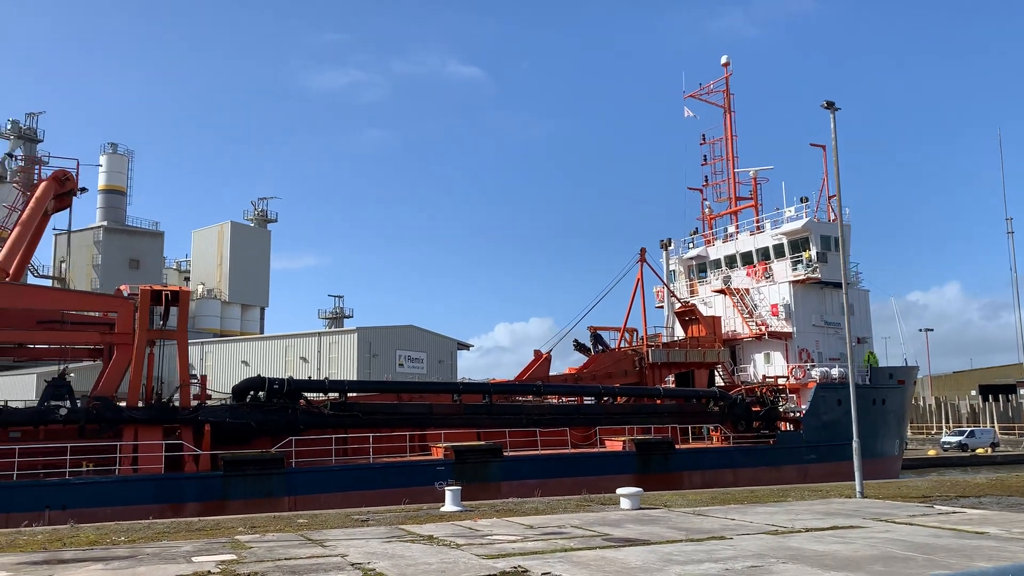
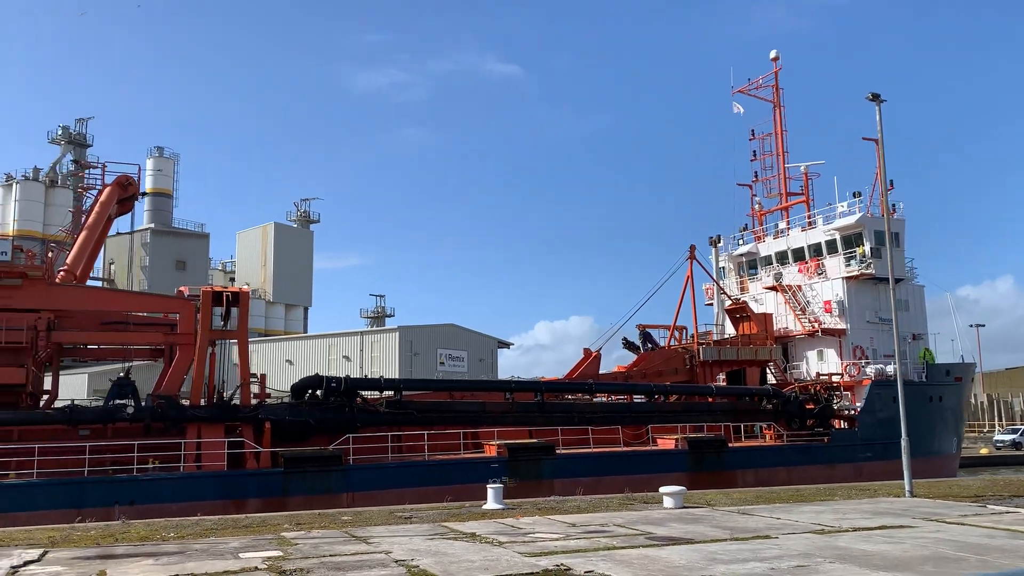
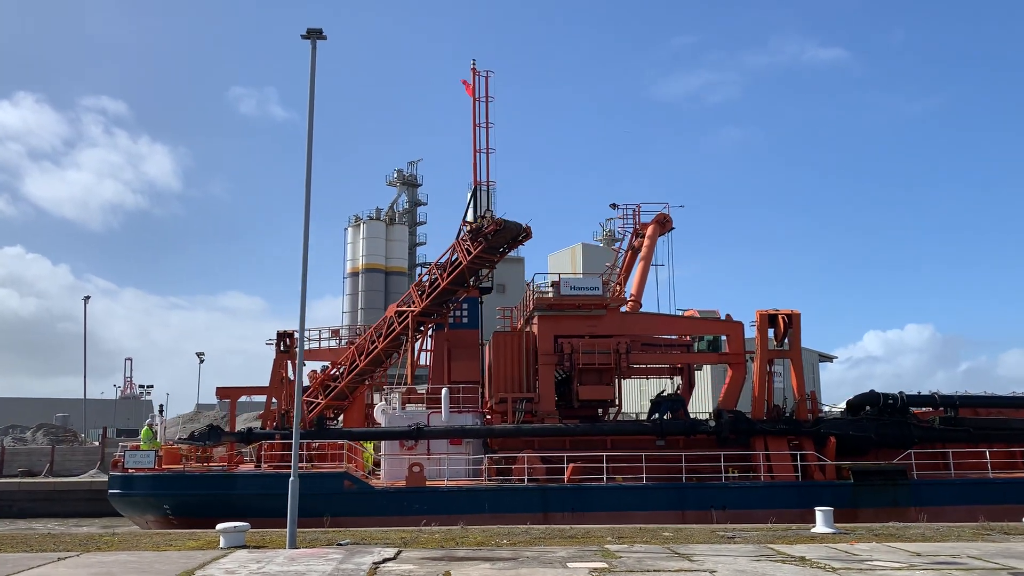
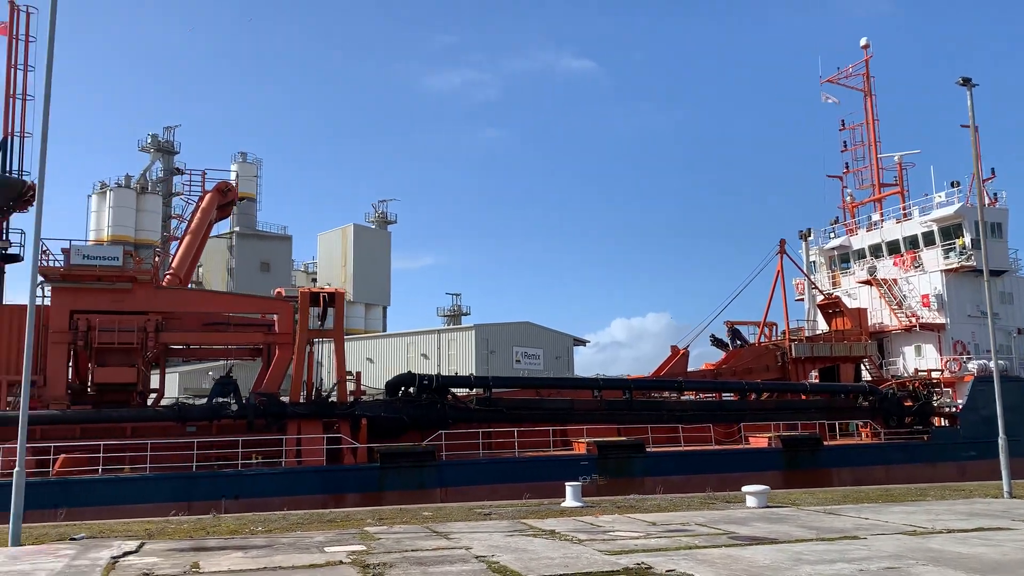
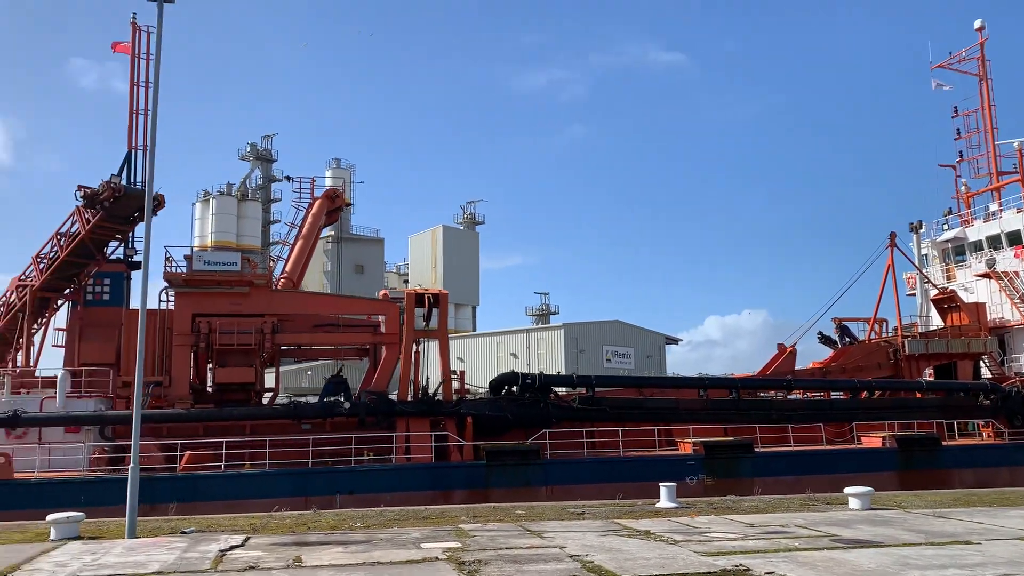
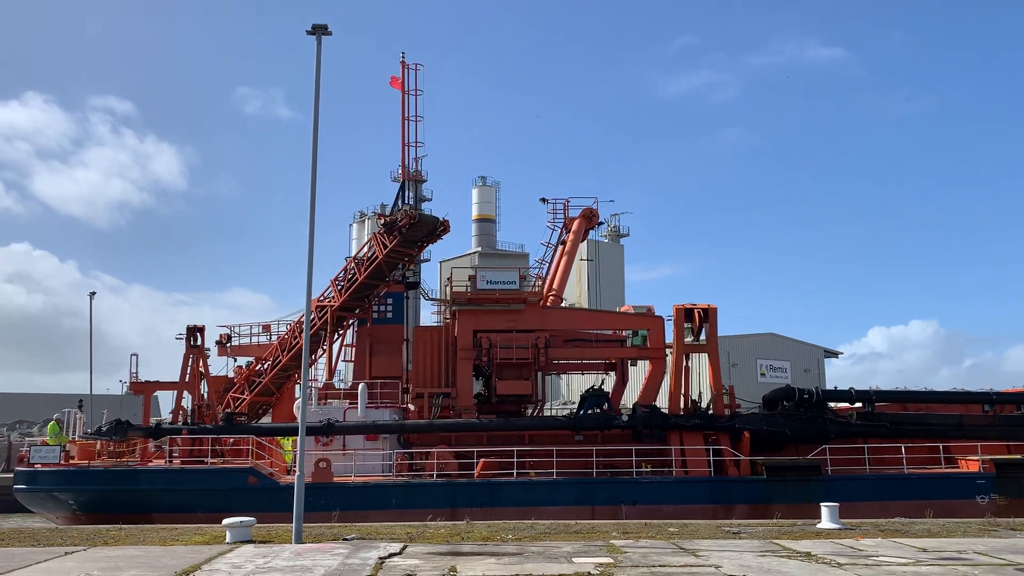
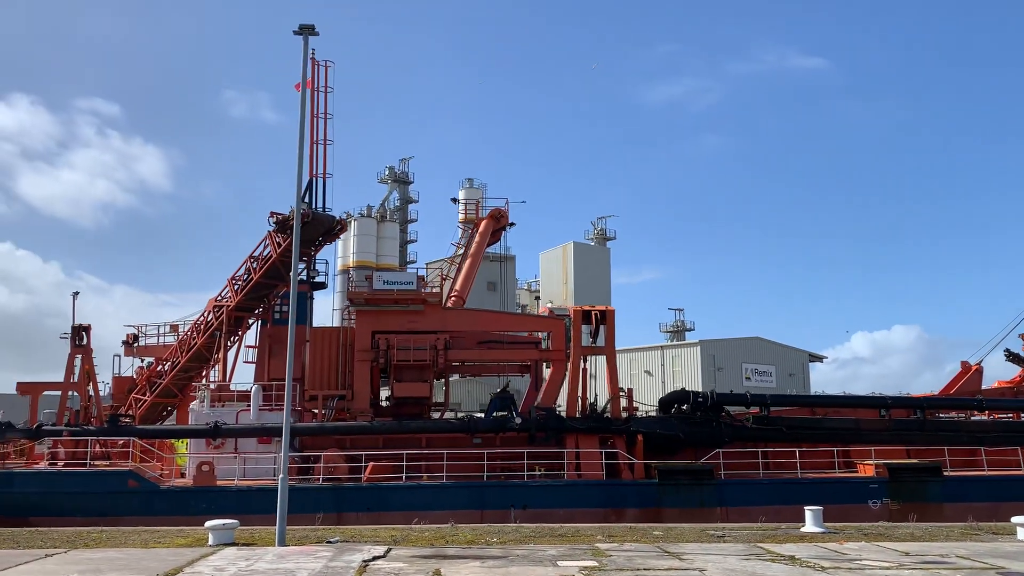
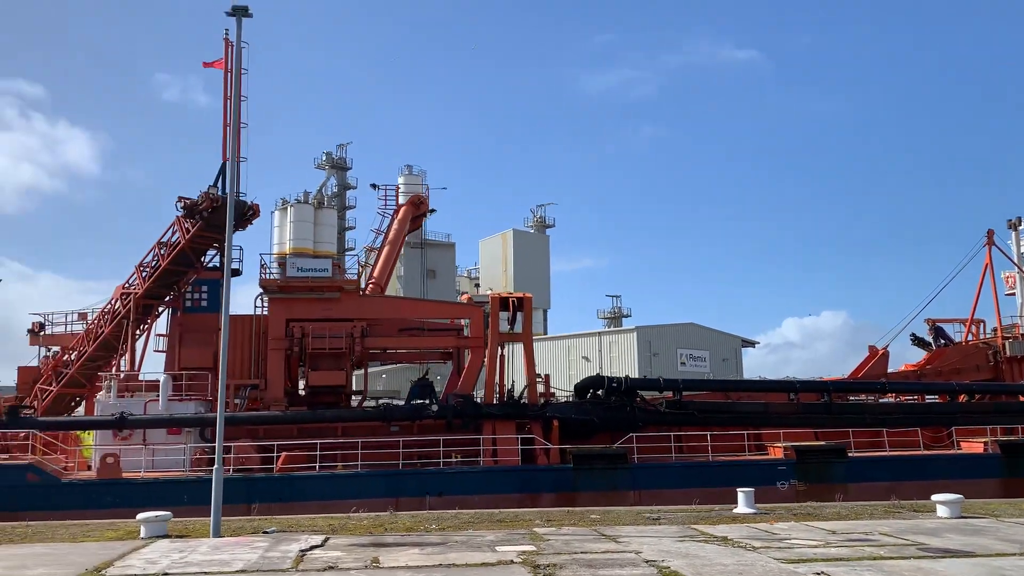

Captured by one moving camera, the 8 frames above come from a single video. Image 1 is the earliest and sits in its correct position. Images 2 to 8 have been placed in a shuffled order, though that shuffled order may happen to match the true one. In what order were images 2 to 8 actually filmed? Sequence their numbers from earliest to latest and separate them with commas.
2, 4, 5, 8, 7, 6, 3
